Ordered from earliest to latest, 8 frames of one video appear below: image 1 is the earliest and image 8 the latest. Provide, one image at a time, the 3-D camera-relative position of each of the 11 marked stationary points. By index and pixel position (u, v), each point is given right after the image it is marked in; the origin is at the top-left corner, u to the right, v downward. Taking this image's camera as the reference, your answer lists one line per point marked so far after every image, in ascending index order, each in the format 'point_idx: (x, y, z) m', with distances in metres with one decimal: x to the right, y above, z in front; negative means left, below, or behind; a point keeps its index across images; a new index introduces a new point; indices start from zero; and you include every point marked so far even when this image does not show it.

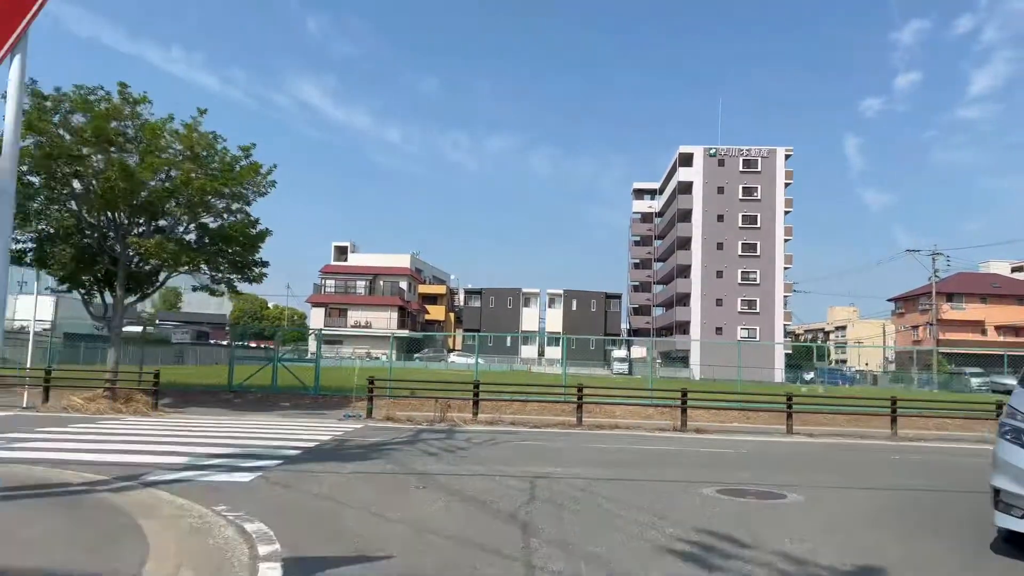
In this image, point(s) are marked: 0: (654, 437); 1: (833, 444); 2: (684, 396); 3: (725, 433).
0: (+2.4, -2.6, +14.5) m
1: (+5.4, -2.6, +14.2) m
2: (+3.4, -2.1, +16.3) m
3: (+4.0, -2.7, +15.7) m
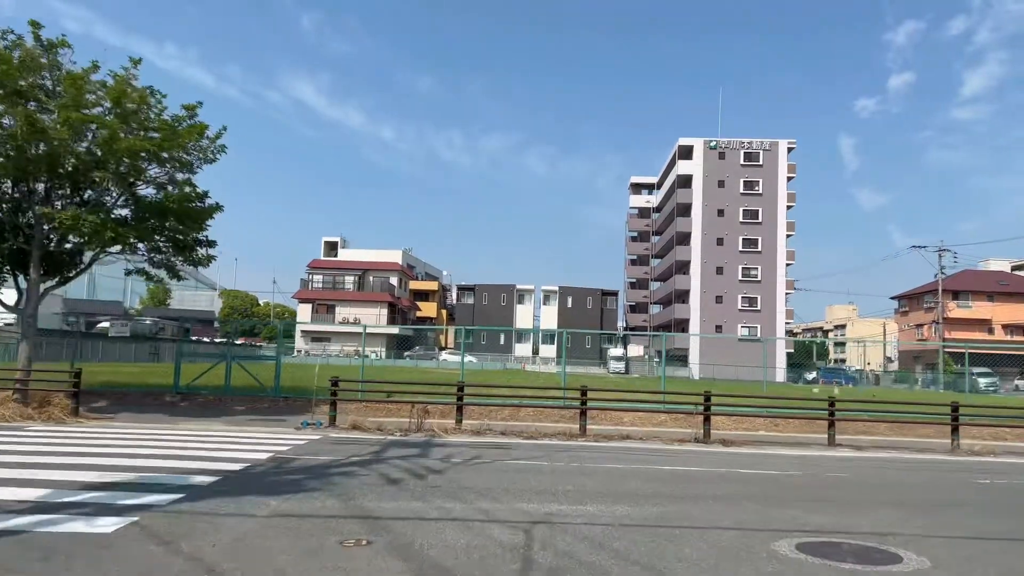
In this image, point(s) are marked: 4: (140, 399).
0: (+2.3, -2.3, +12.0) m
1: (+5.3, -2.4, +11.7) m
2: (+3.2, -1.9, +13.7) m
3: (+3.8, -2.5, +13.2) m
4: (-7.1, -2.1, +16.1) m
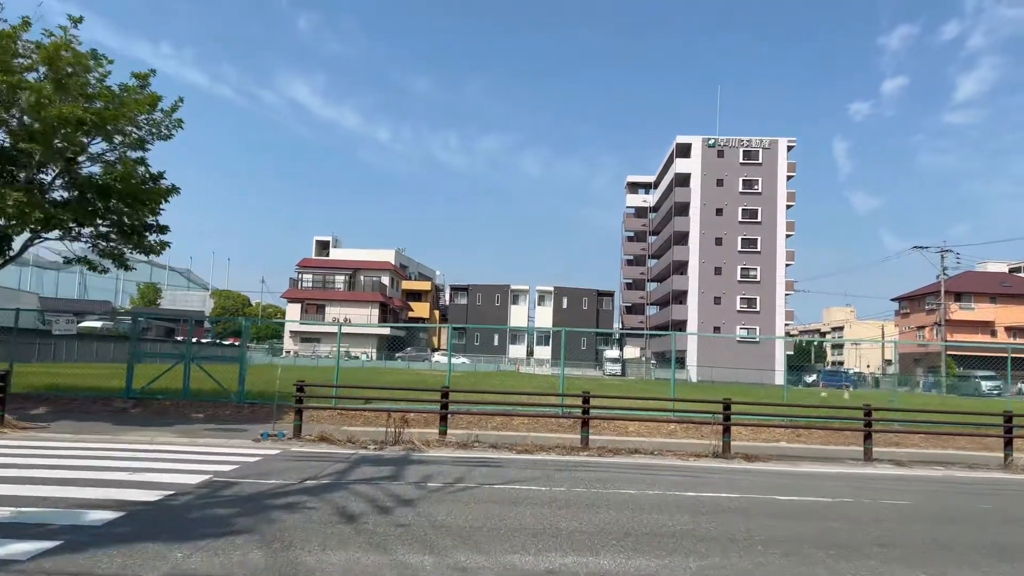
0: (+2.2, -2.2, +10.3) m
1: (+5.2, -2.3, +10.0) m
2: (+3.1, -1.7, +12.1) m
3: (+3.7, -2.4, +11.5) m
4: (-7.3, -2.0, +14.4) m
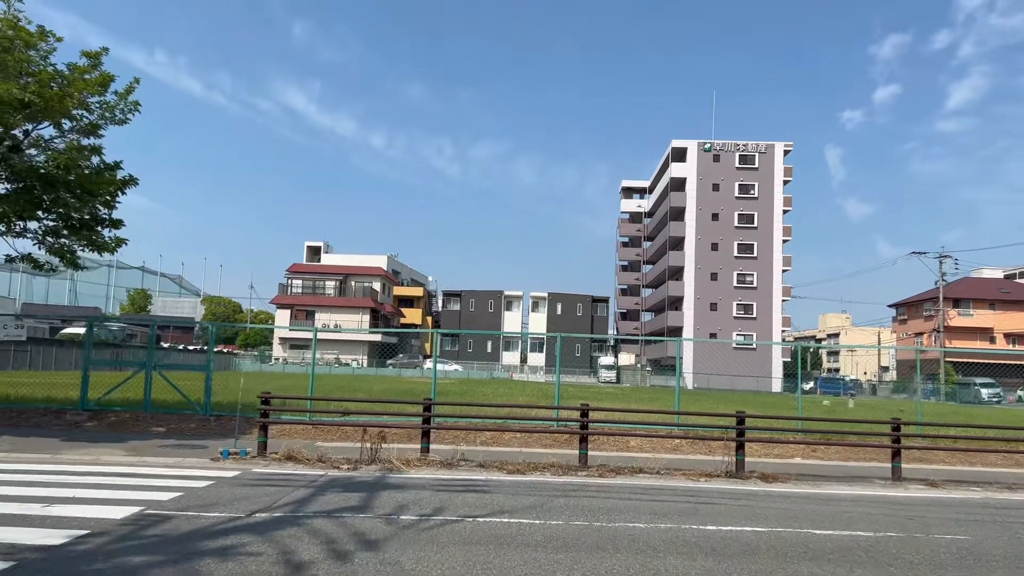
0: (+2.1, -2.2, +9.1) m
1: (+5.0, -2.3, +8.9) m
2: (+3.0, -1.8, +10.9) m
3: (+3.6, -2.4, +10.4) m
4: (-7.4, -2.0, +13.1) m
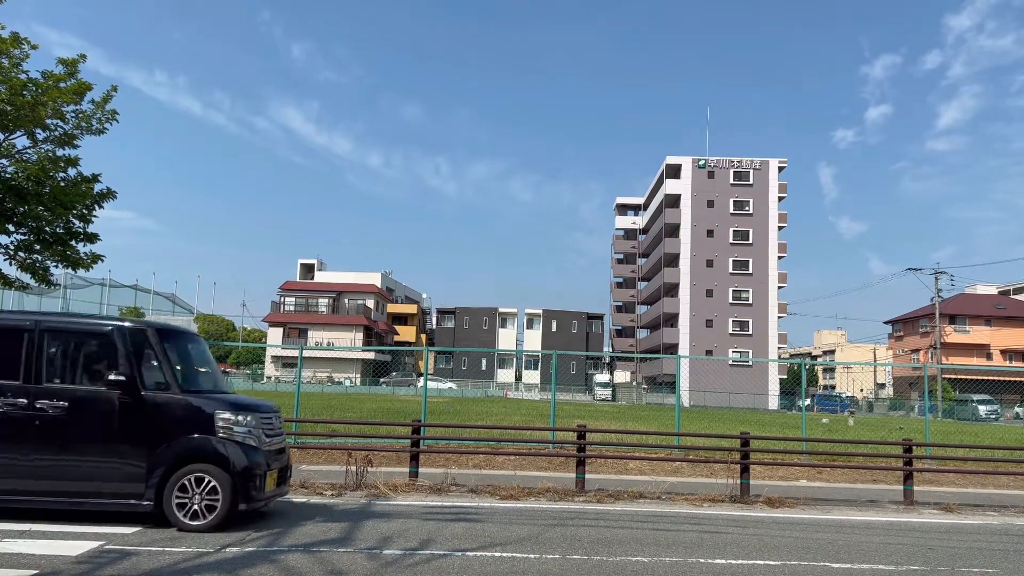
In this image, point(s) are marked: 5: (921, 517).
0: (+2.0, -2.4, +8.6) m
1: (+5.0, -2.4, +8.4) m
2: (+2.9, -1.9, +10.4) m
3: (+3.5, -2.6, +9.9) m
4: (-7.5, -2.3, +12.5) m
5: (+4.6, -2.6, +9.4) m
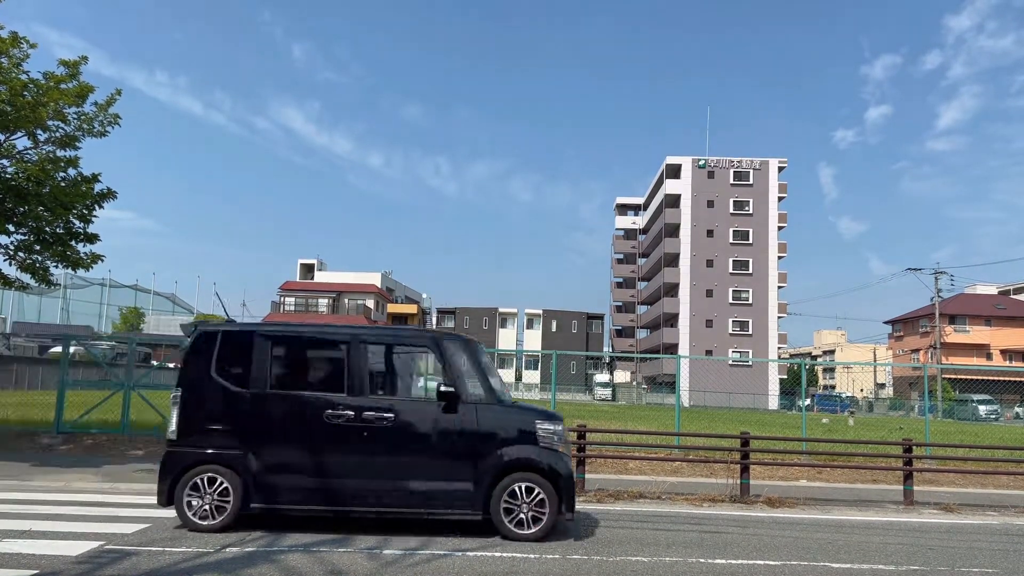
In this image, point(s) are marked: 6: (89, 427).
0: (+2.0, -2.4, +8.6) m
1: (+5.0, -2.4, +8.4) m
2: (+2.9, -2.0, +10.4) m
3: (+3.5, -2.6, +9.9) m
4: (-7.5, -2.3, +12.6) m
5: (+4.6, -2.6, +9.4) m
6: (-6.6, -2.2, +13.1) m
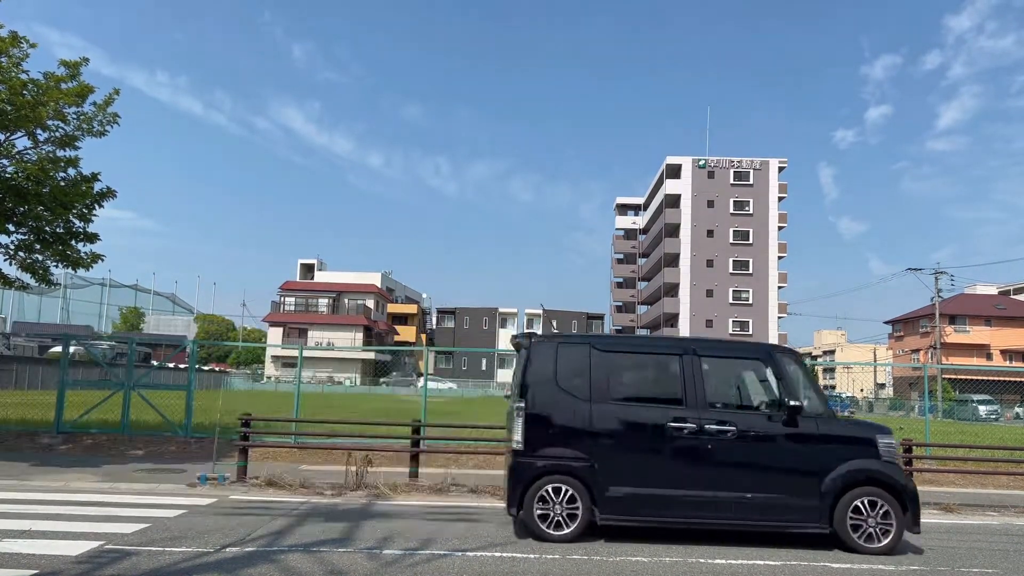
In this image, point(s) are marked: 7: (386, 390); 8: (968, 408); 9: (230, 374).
0: (+2.0, -2.4, +8.6) m
1: (+5.0, -2.4, +8.4) m
2: (+2.9, -1.9, +10.4) m
3: (+3.5, -2.6, +9.9) m
4: (-7.5, -2.3, +12.5) m
5: (+4.6, -2.6, +9.4) m
6: (-6.6, -2.2, +13.1) m
7: (-2.6, -2.1, +17.4) m
8: (+9.1, -2.4, +16.8) m
9: (-5.1, -1.6, +15.1) m
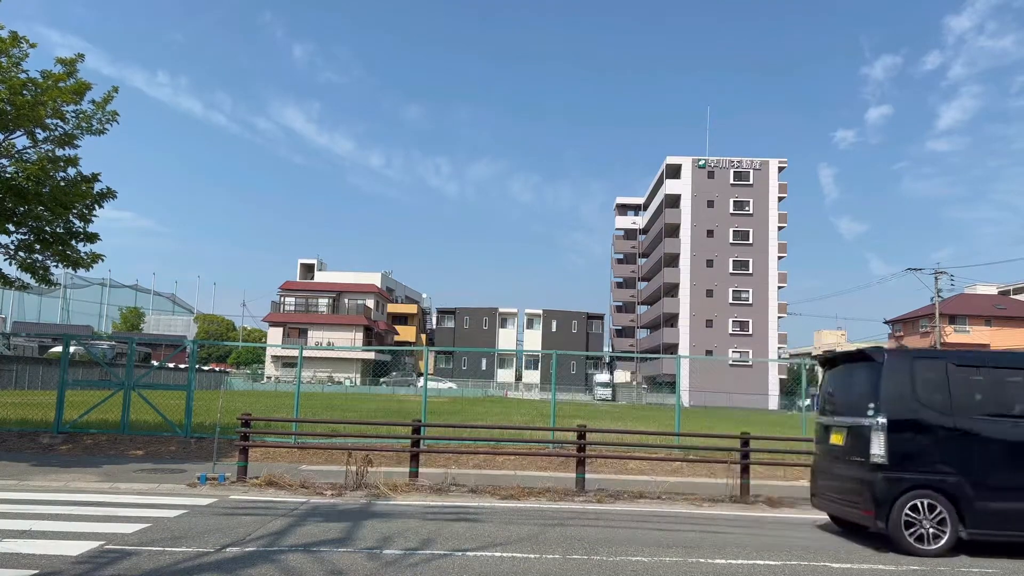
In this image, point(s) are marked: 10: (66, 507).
0: (+2.0, -2.4, +8.6) m
1: (+5.0, -2.4, +8.4) m
2: (+2.9, -1.9, +10.4) m
3: (+3.5, -2.6, +9.9) m
4: (-7.5, -2.3, +12.5) m
5: (+4.6, -2.6, +9.4) m
6: (-6.6, -2.2, +13.1) m
7: (-2.6, -2.1, +17.4) m
8: (+9.1, -2.4, +16.8) m
9: (-5.1, -1.6, +15.1) m
10: (-4.2, -2.1, +8.0) m
